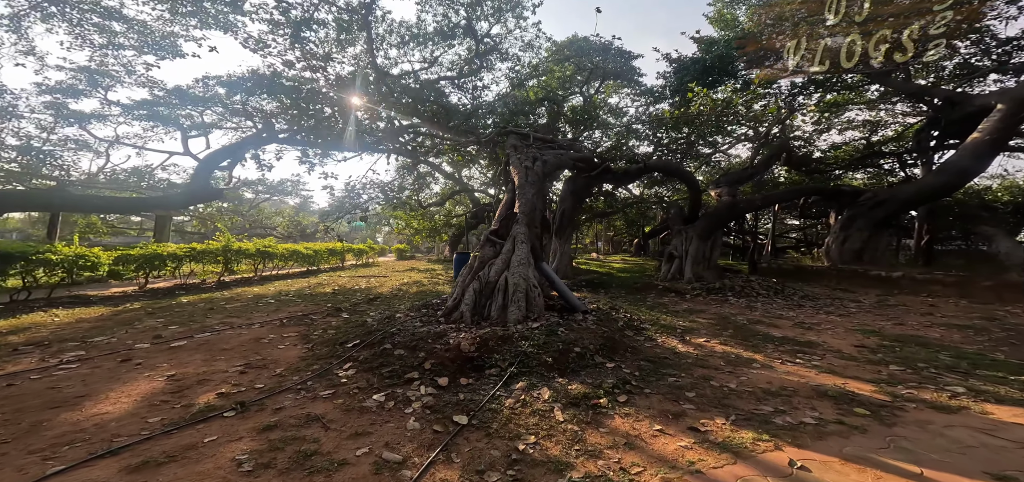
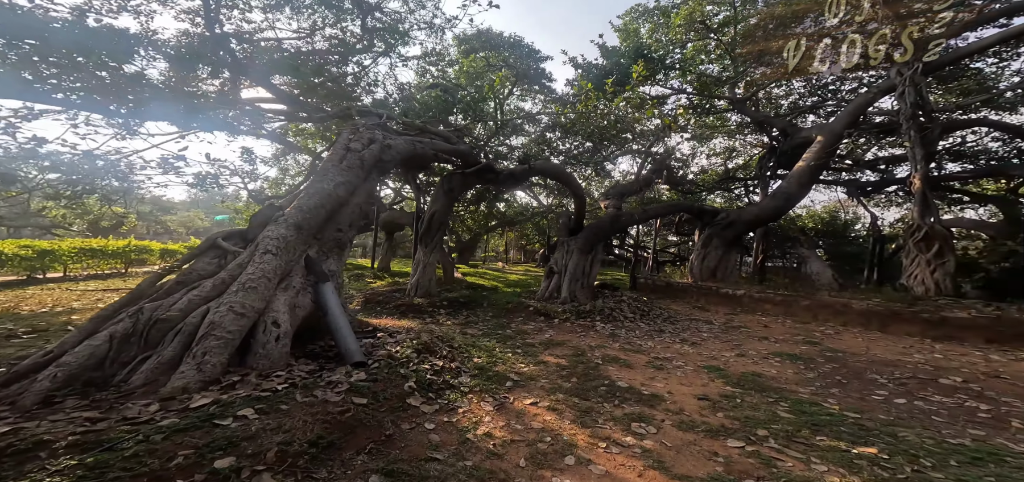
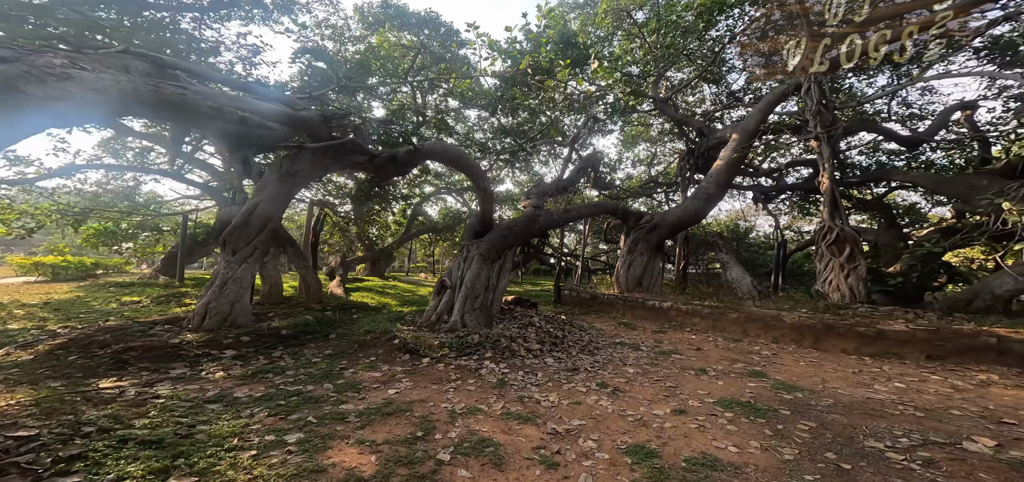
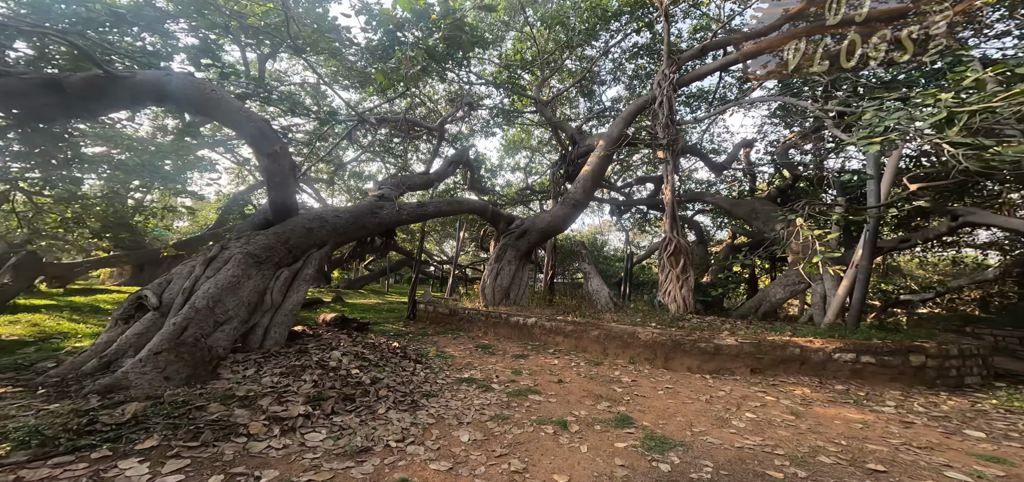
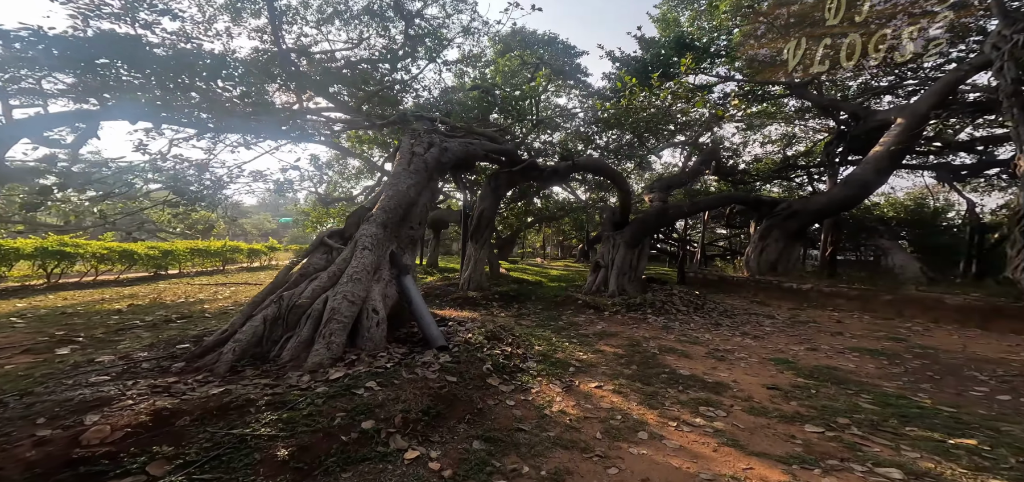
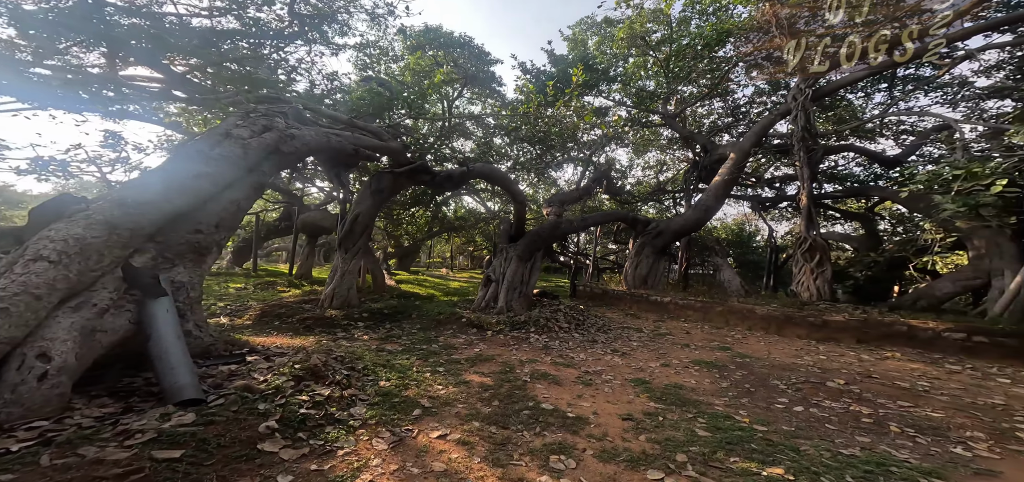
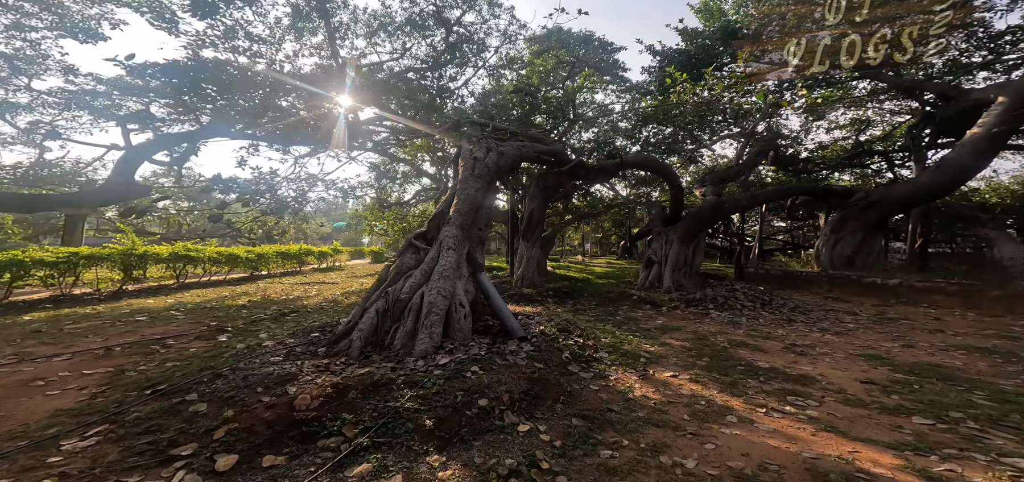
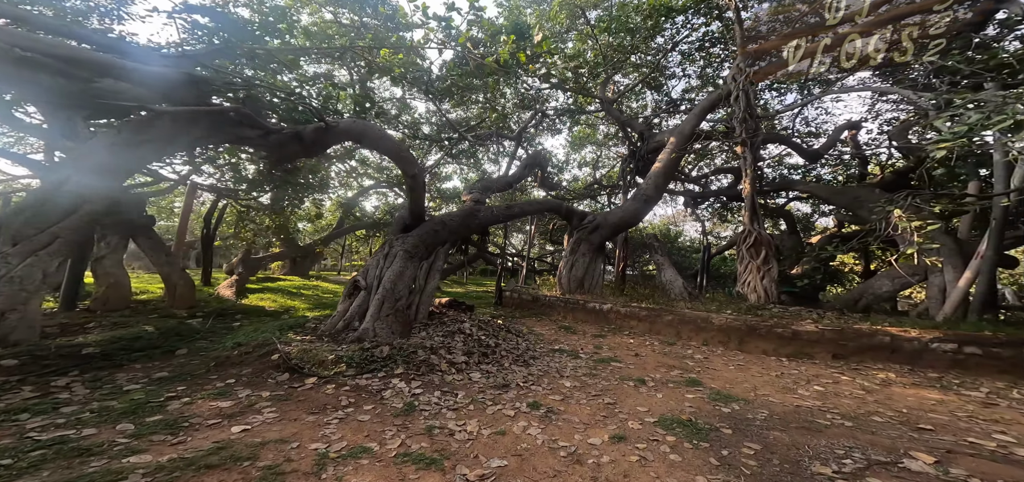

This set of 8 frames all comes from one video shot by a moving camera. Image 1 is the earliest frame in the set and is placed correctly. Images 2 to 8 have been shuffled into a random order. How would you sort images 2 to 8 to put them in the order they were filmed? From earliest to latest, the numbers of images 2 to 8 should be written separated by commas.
7, 5, 2, 6, 3, 8, 4
